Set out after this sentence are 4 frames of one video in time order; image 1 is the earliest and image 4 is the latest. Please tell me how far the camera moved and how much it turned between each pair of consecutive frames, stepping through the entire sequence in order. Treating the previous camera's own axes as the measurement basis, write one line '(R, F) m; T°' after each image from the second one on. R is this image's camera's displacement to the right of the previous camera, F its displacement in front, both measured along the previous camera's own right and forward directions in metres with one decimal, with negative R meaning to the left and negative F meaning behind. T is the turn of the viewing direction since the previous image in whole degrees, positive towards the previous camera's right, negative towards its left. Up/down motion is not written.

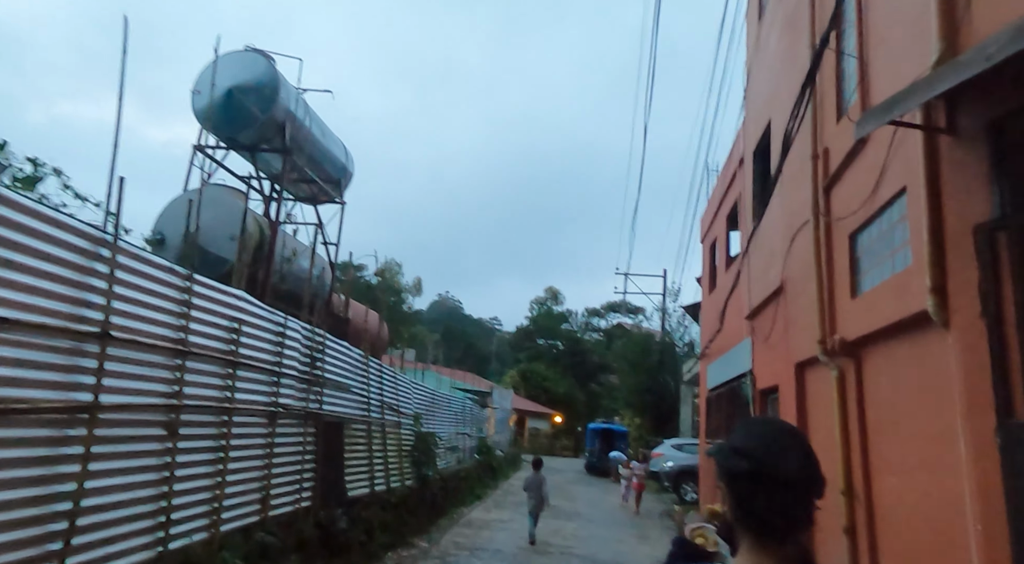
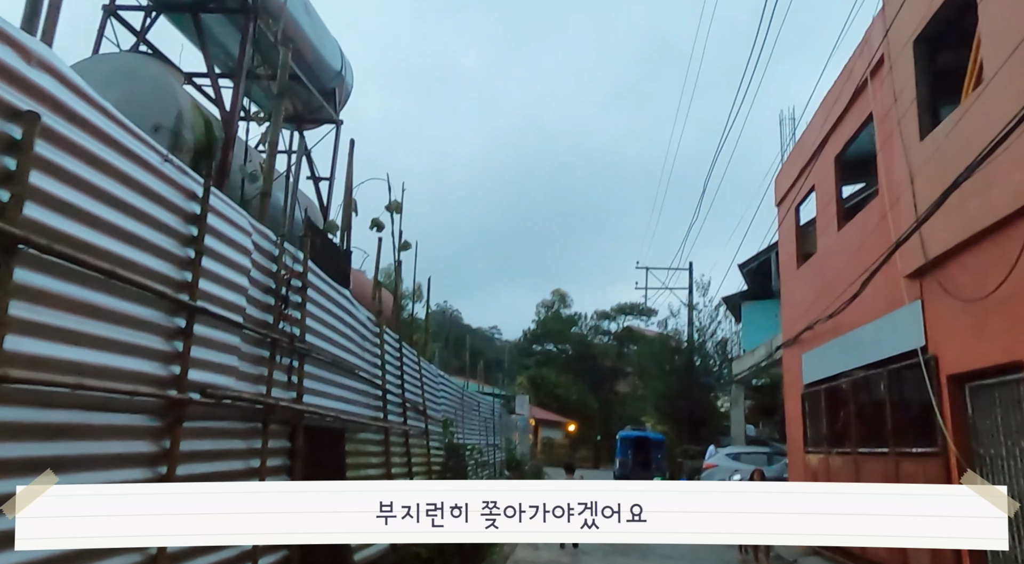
(-0.7, +3.3) m; 0°
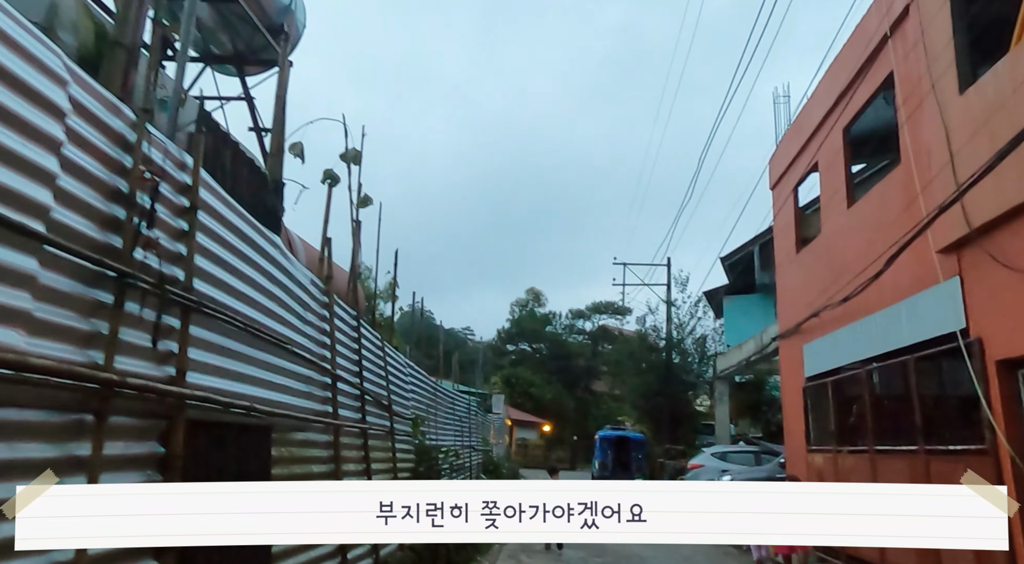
(-0.1, +1.1) m; +2°
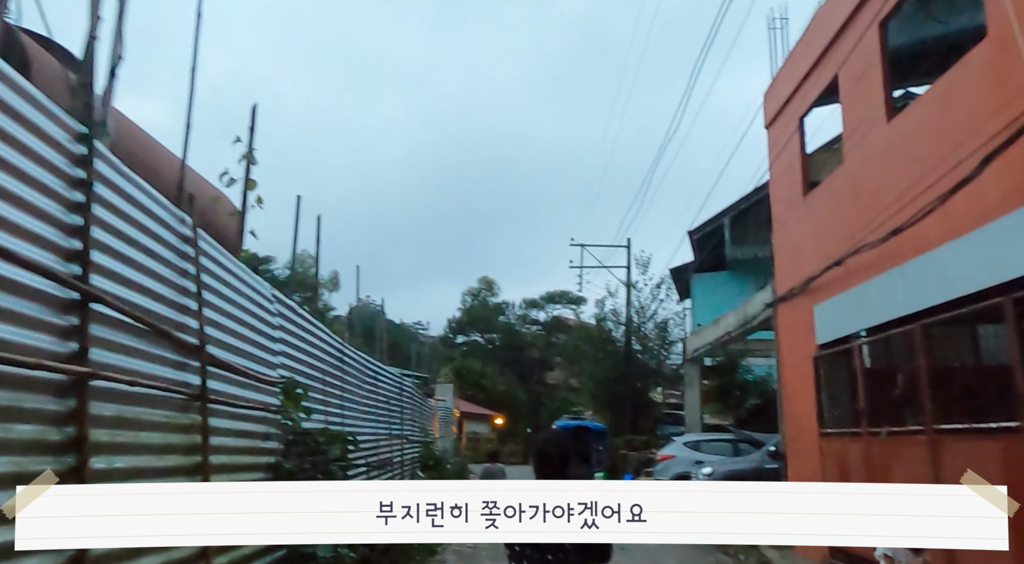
(+0.1, +2.5) m; +3°
